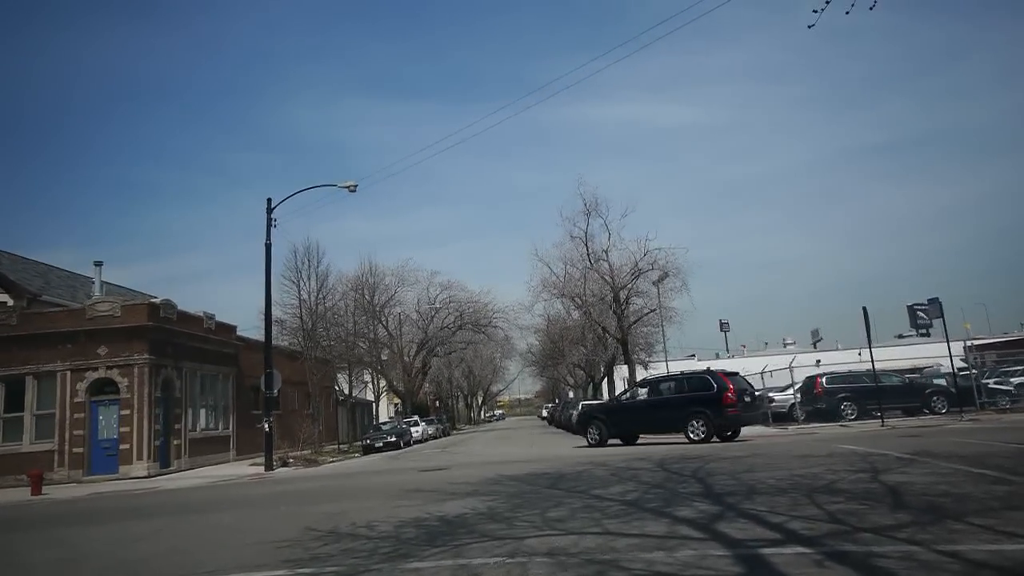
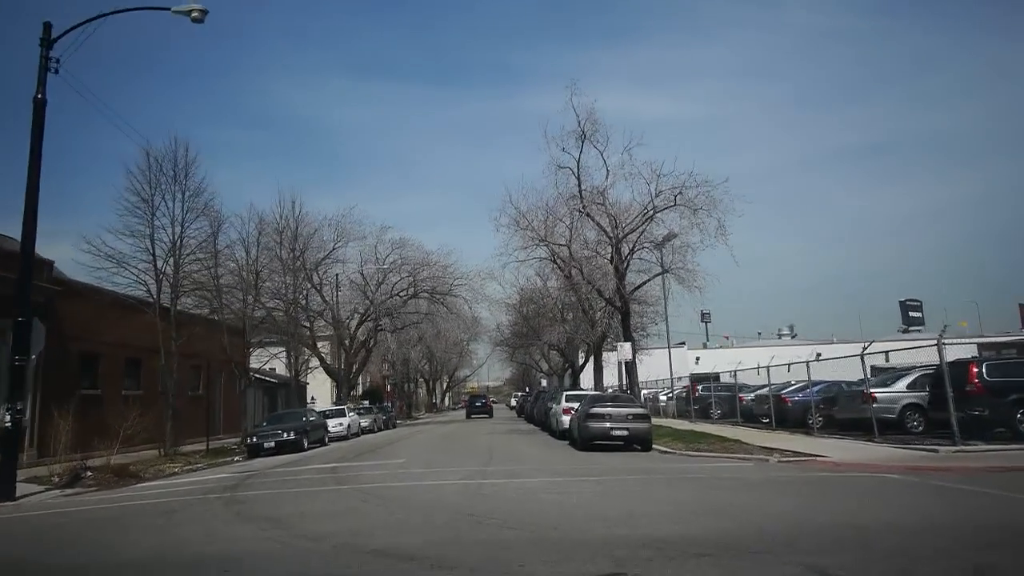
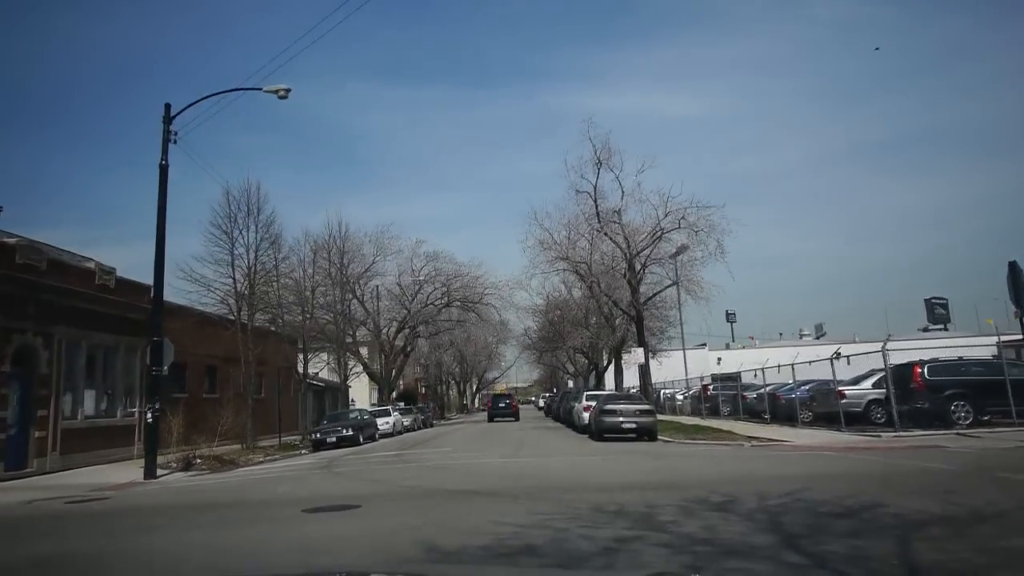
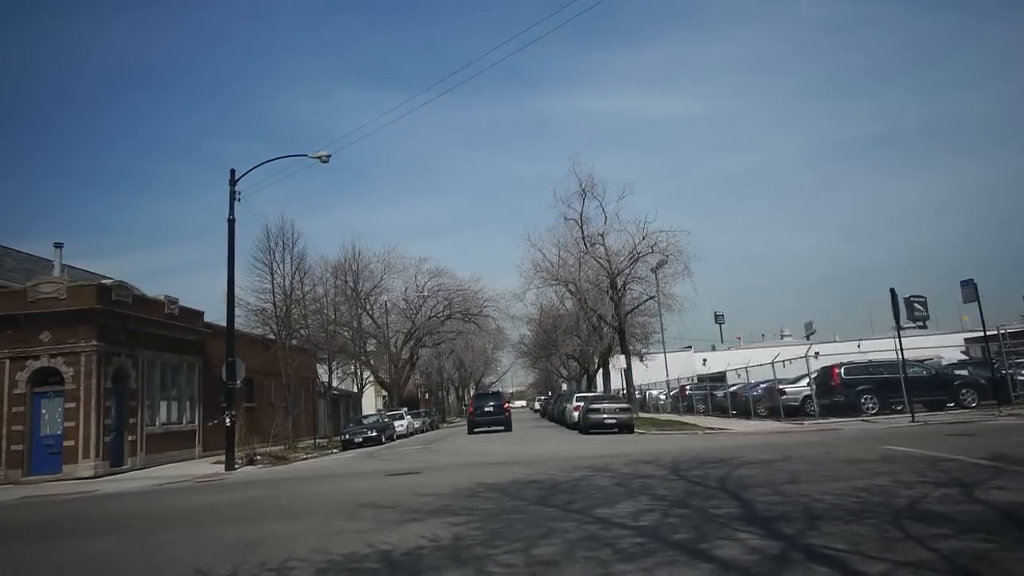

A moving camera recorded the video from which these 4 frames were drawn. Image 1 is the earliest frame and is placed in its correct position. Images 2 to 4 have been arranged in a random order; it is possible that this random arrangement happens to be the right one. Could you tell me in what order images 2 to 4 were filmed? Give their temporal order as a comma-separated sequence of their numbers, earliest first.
4, 3, 2
